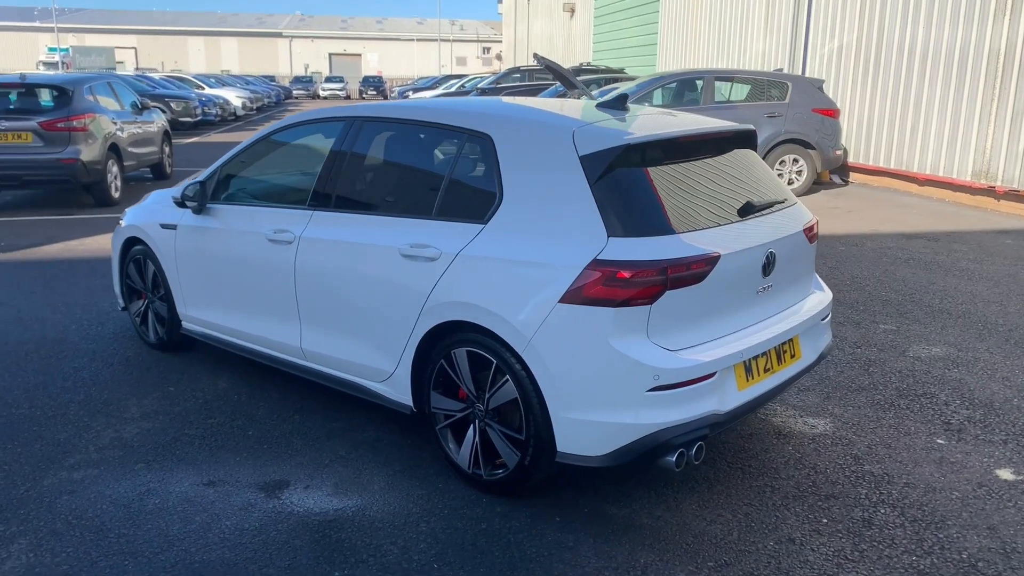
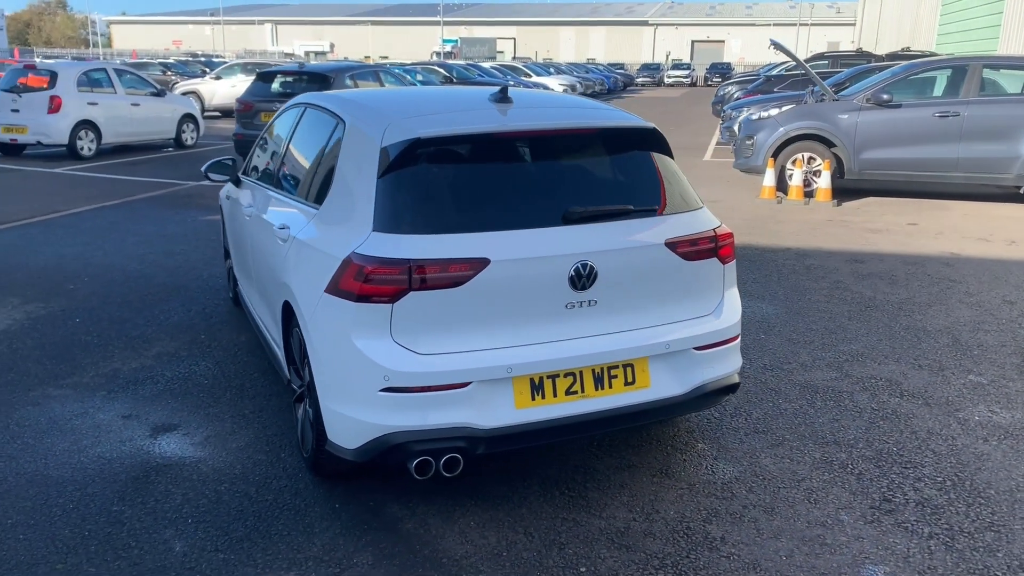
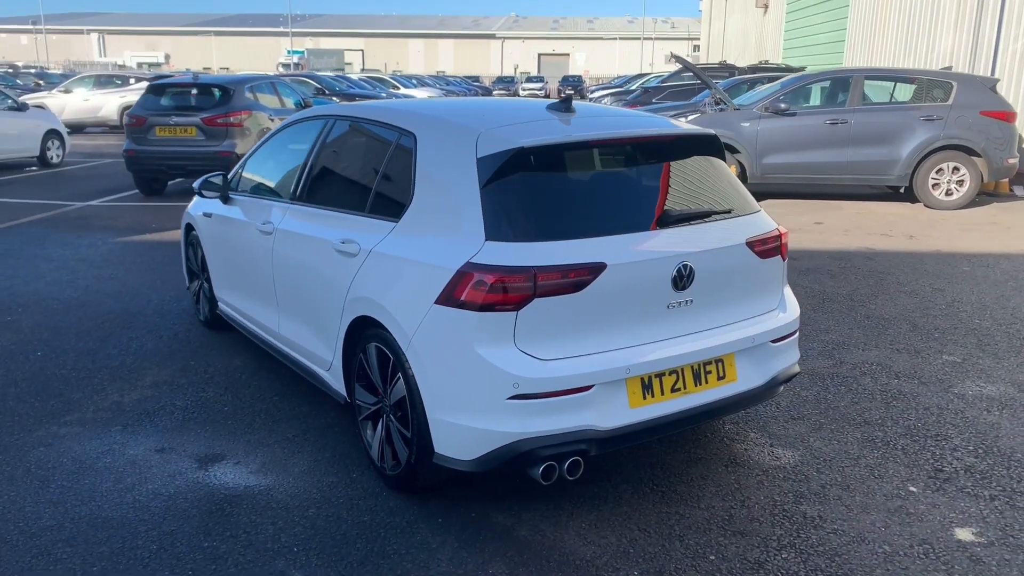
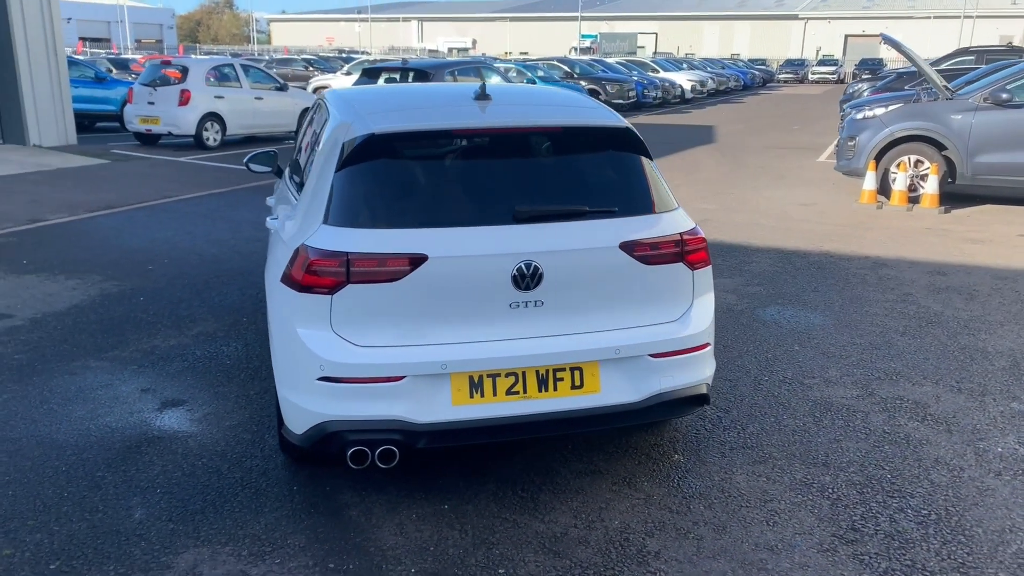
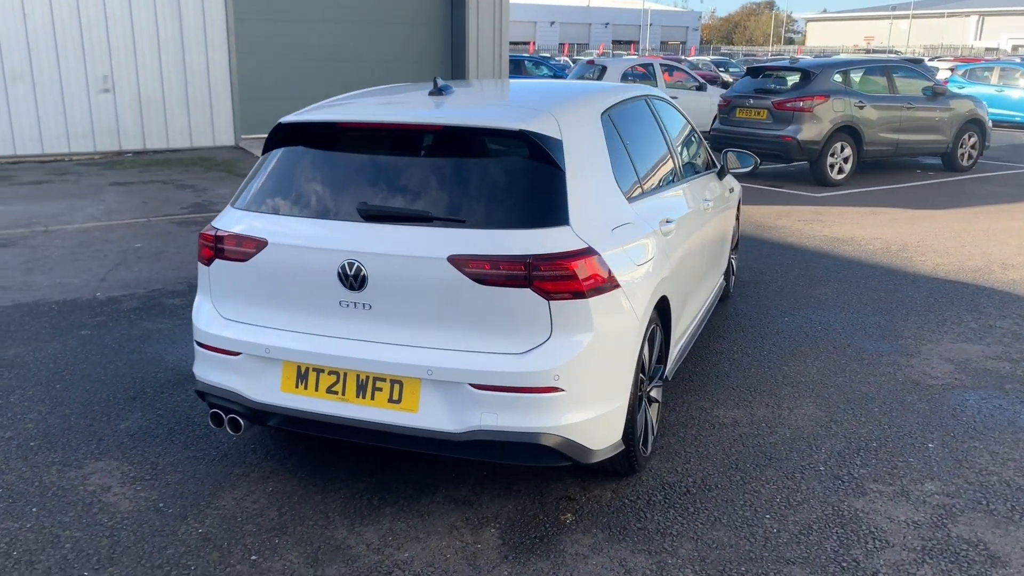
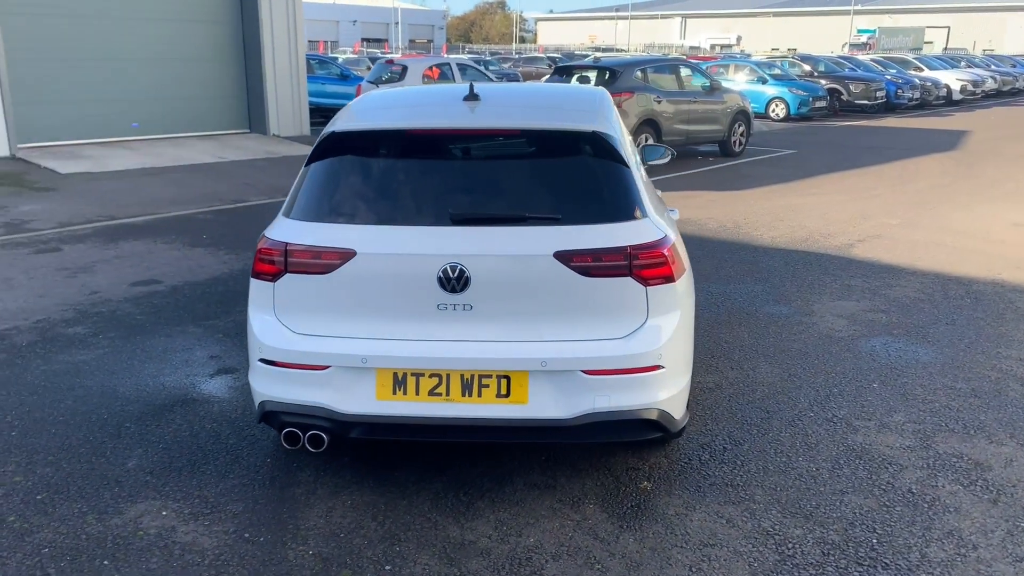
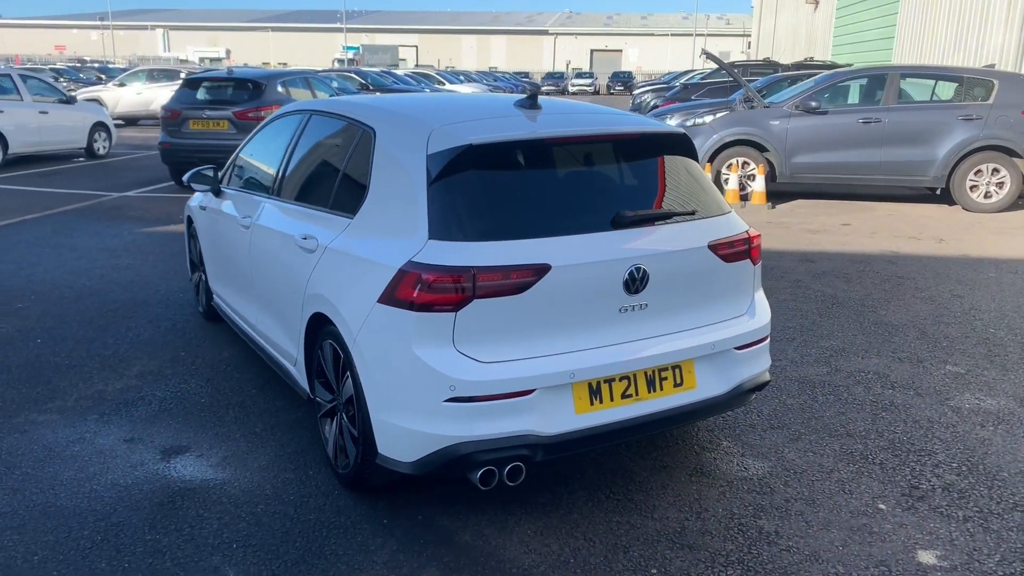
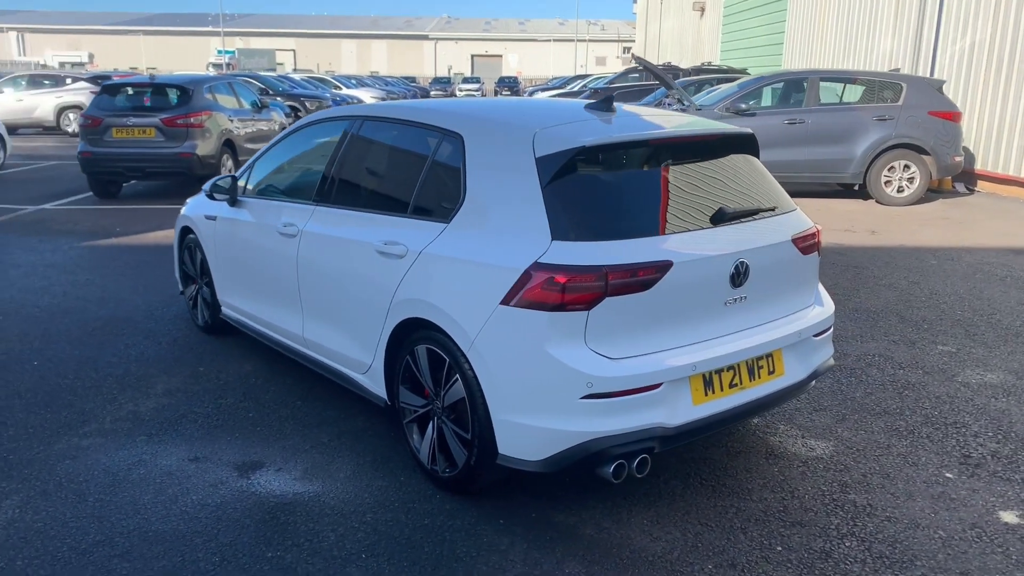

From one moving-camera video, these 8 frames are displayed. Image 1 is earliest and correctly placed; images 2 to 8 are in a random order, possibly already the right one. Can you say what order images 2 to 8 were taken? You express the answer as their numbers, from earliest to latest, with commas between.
8, 3, 7, 2, 4, 6, 5
